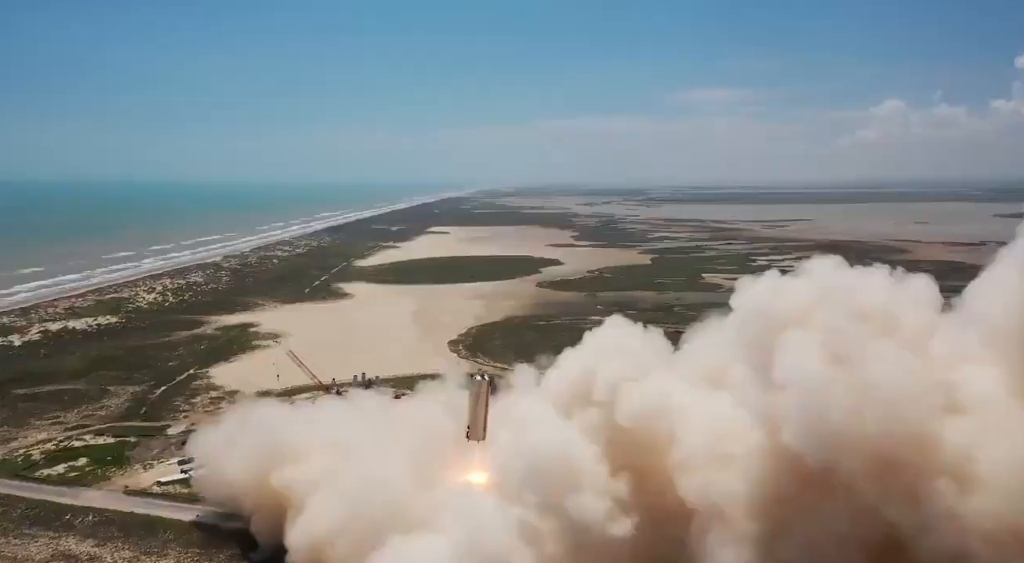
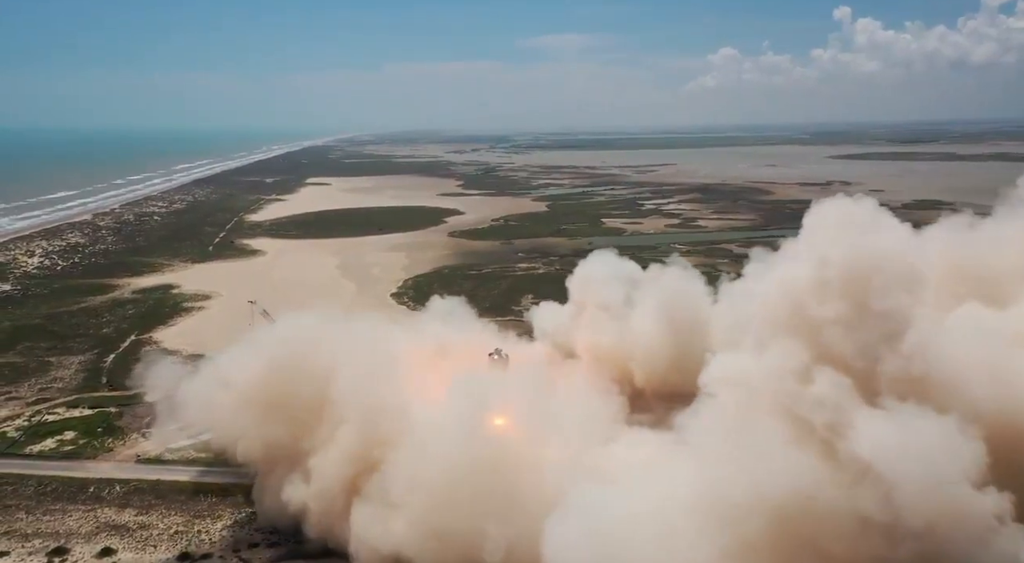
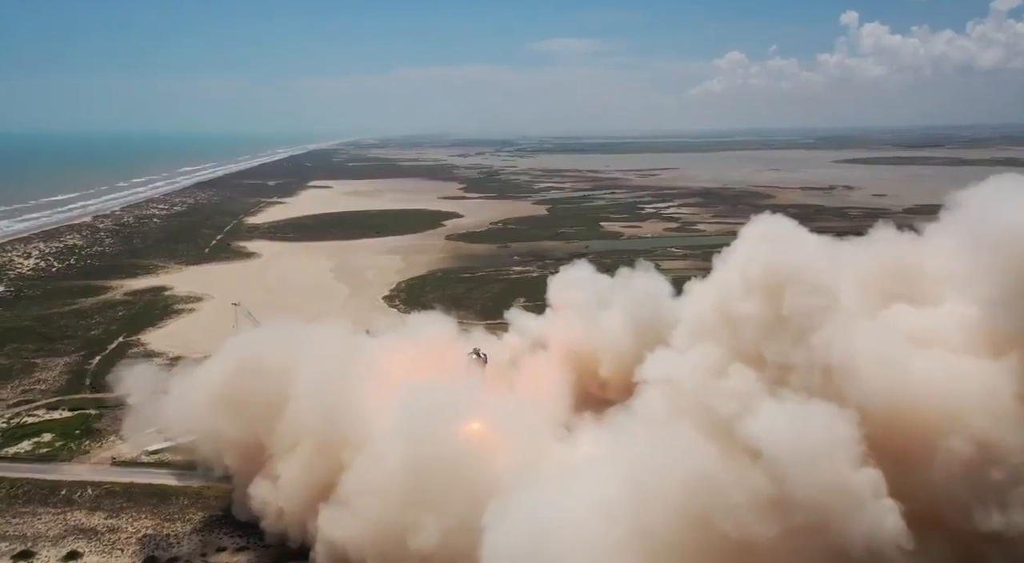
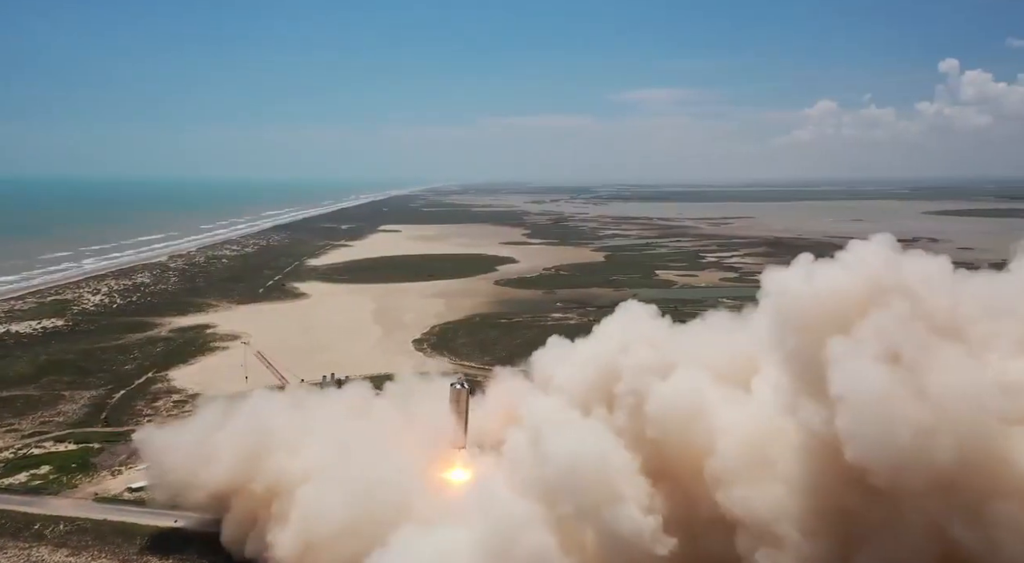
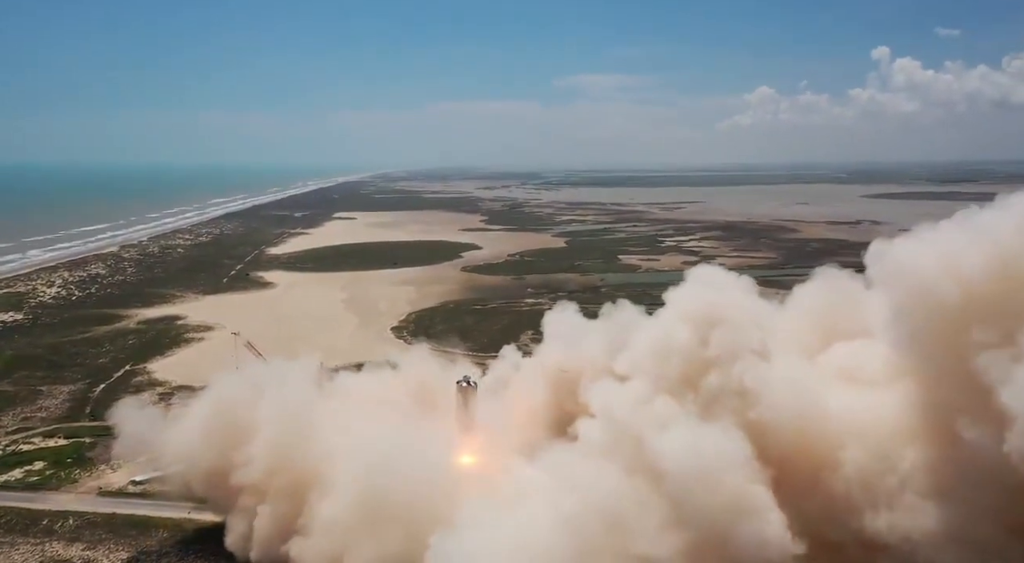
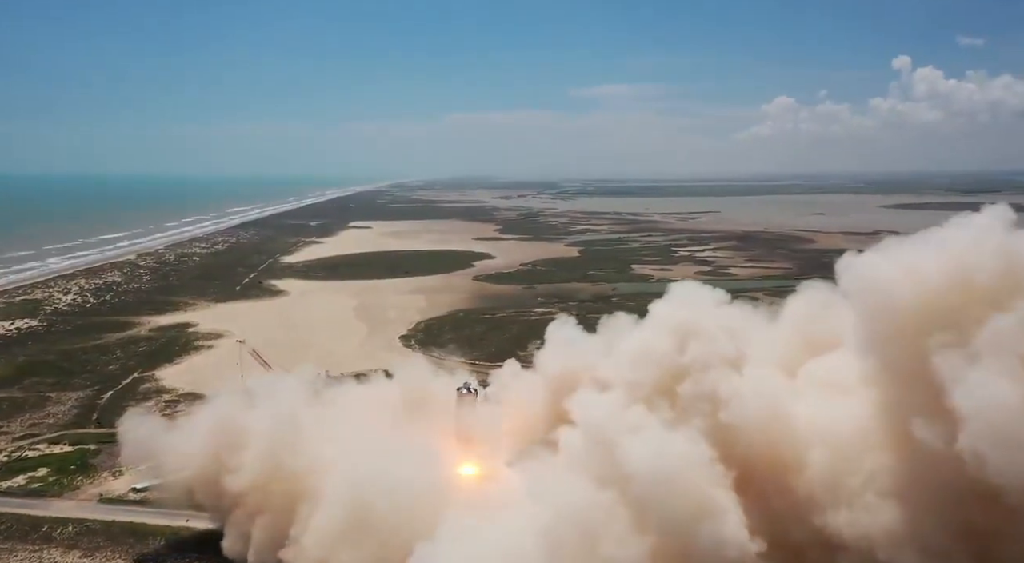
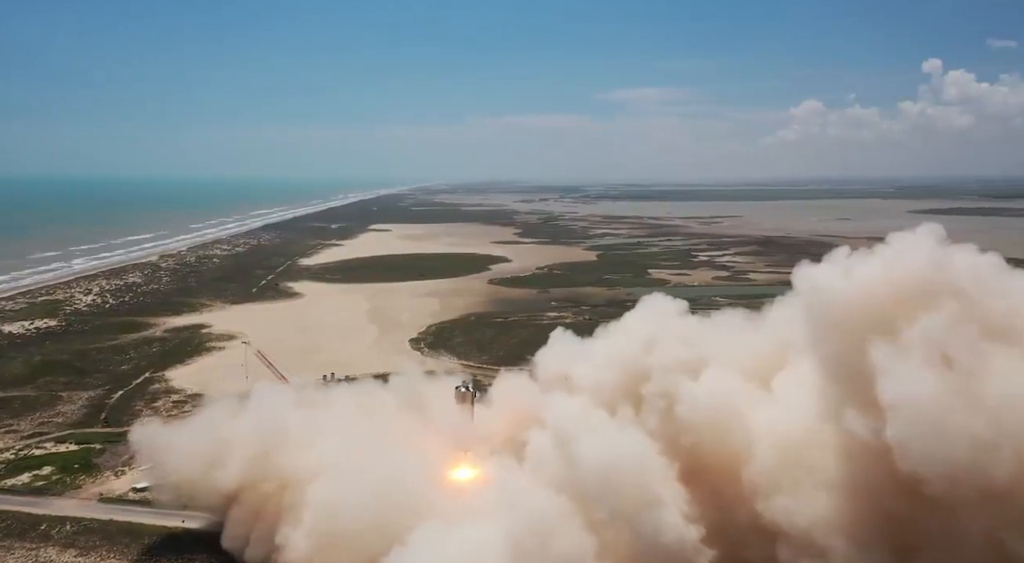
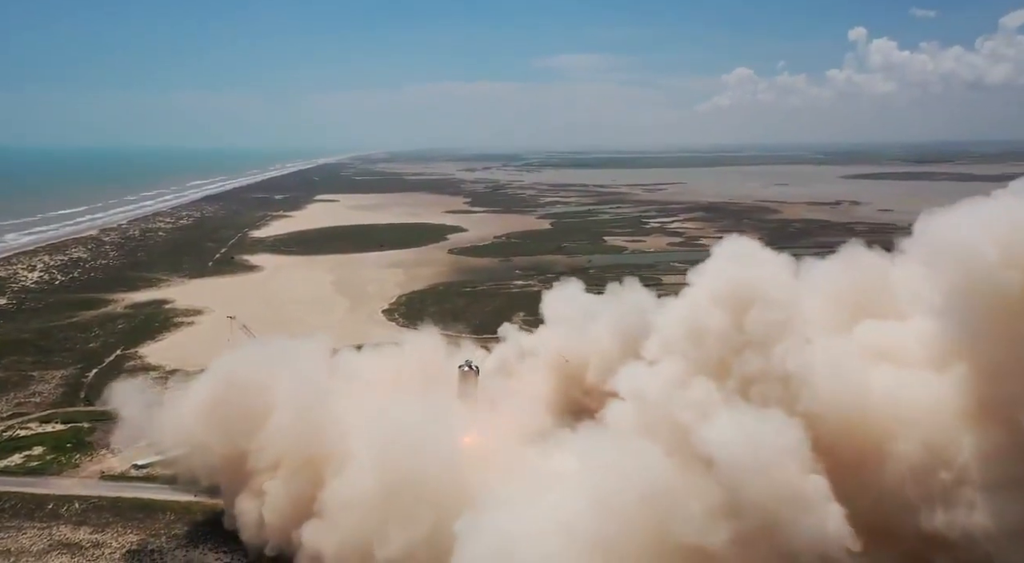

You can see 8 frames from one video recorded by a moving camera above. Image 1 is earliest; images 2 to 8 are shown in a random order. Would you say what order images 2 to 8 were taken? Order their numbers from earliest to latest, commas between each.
4, 7, 6, 5, 8, 3, 2
